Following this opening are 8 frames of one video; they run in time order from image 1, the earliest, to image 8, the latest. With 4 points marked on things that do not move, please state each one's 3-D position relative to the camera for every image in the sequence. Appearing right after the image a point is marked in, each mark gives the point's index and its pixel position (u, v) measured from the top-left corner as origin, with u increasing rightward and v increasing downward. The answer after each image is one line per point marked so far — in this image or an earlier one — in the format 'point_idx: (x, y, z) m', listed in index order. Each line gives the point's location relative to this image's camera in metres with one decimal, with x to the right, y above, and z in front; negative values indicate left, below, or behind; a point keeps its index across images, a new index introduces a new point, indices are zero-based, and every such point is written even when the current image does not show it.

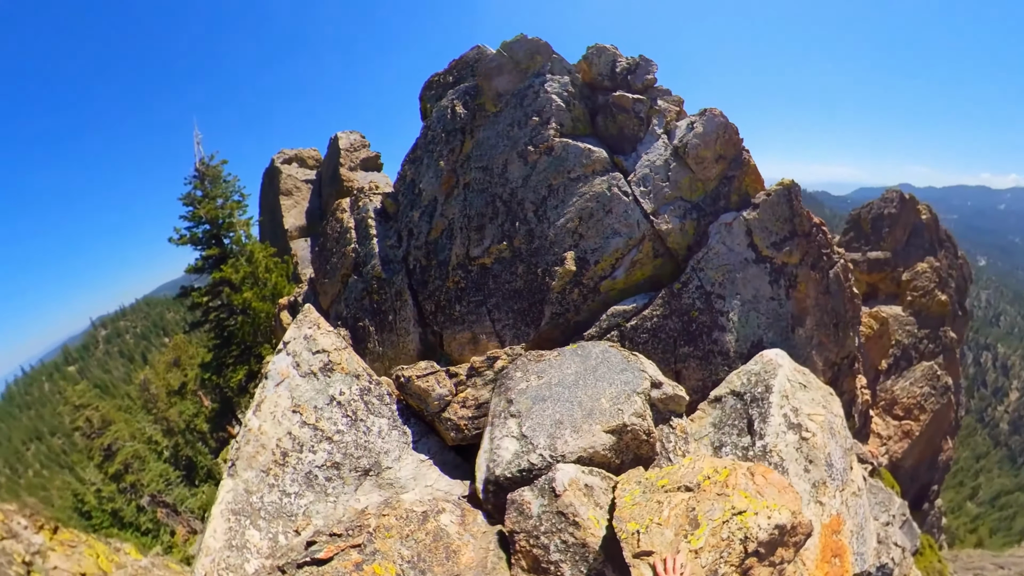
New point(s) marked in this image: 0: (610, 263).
0: (+2.0, +0.5, +10.0) m
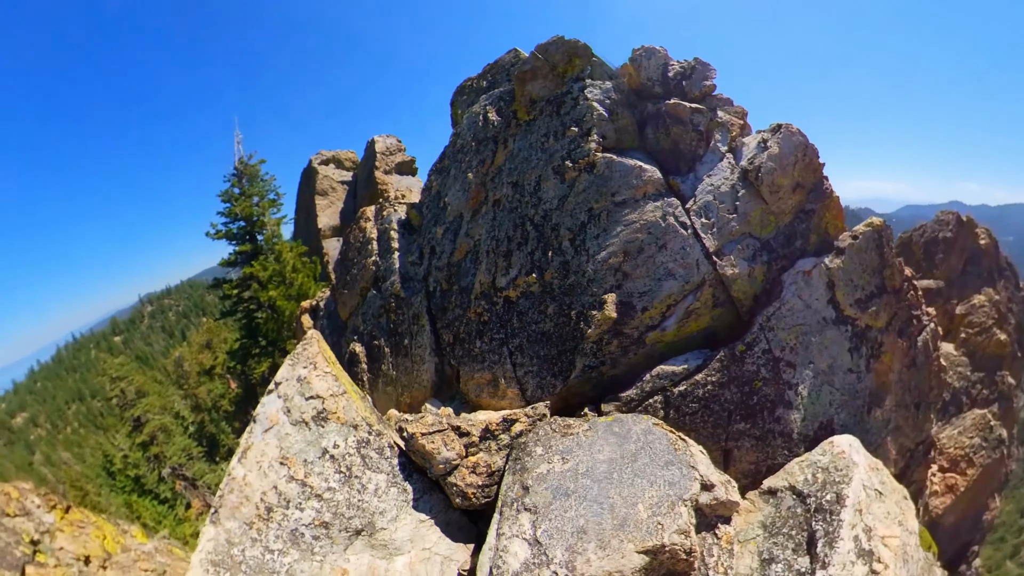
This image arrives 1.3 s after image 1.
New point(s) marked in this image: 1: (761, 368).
0: (+2.6, -0.4, +8.8) m
1: (+3.9, -1.3, +7.8) m
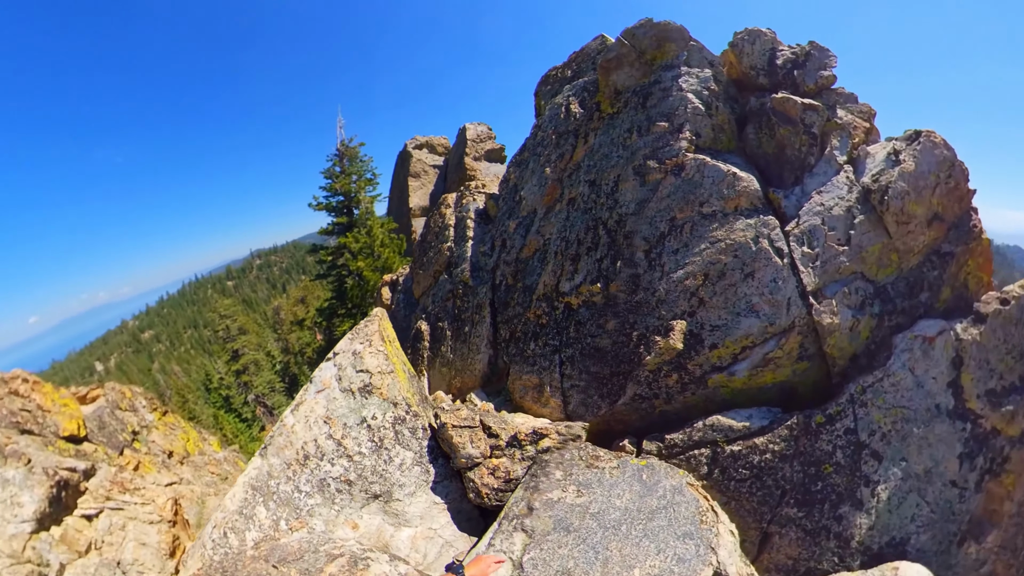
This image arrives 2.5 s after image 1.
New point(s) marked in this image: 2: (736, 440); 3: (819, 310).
0: (+3.6, -1.0, +7.9) m
1: (+4.4, -2.2, +6.7) m
2: (+3.2, -2.2, +7.1) m
3: (+4.7, -0.5, +7.5) m
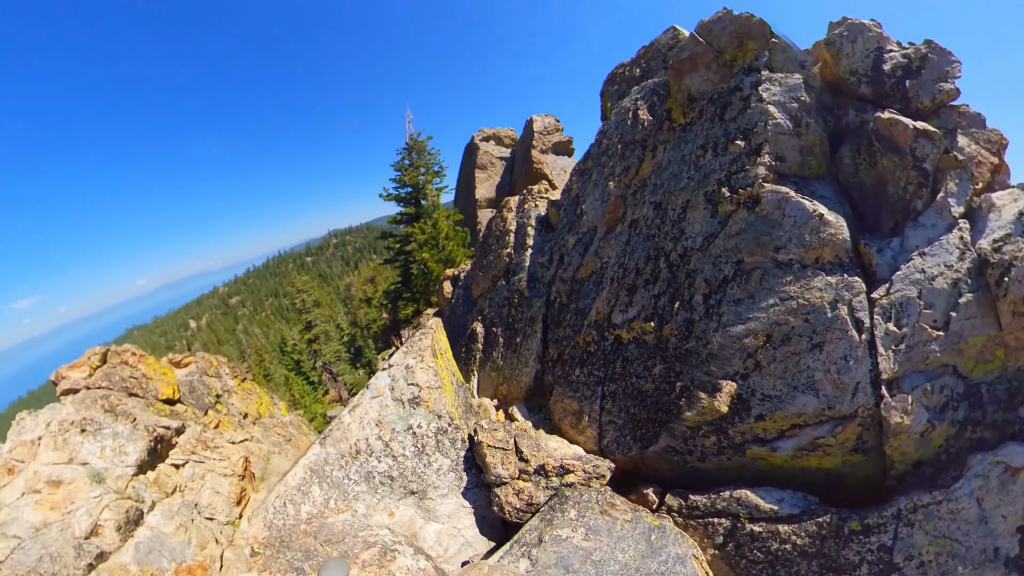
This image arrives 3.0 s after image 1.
0: (+4.1, -2.2, +7.5) m
1: (+4.6, -3.6, +6.4) m
2: (+3.5, -3.3, +6.9) m
3: (+5.2, -1.8, +6.9) m
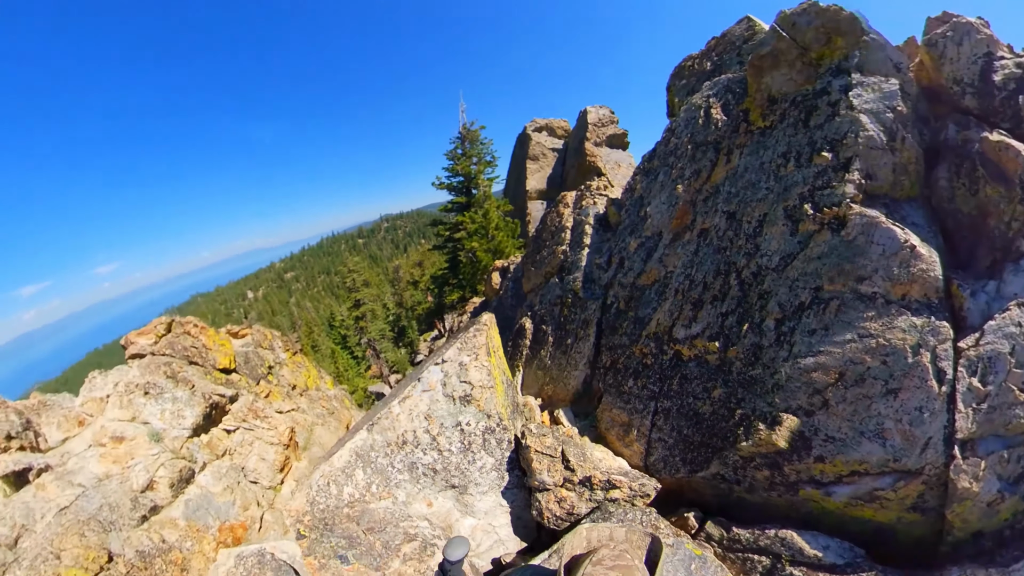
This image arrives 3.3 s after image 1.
0: (+4.8, -2.8, +7.3) m
1: (+5.1, -4.3, +6.2) m
2: (+4.0, -3.9, +6.8) m
3: (+5.9, -2.6, +6.6) m
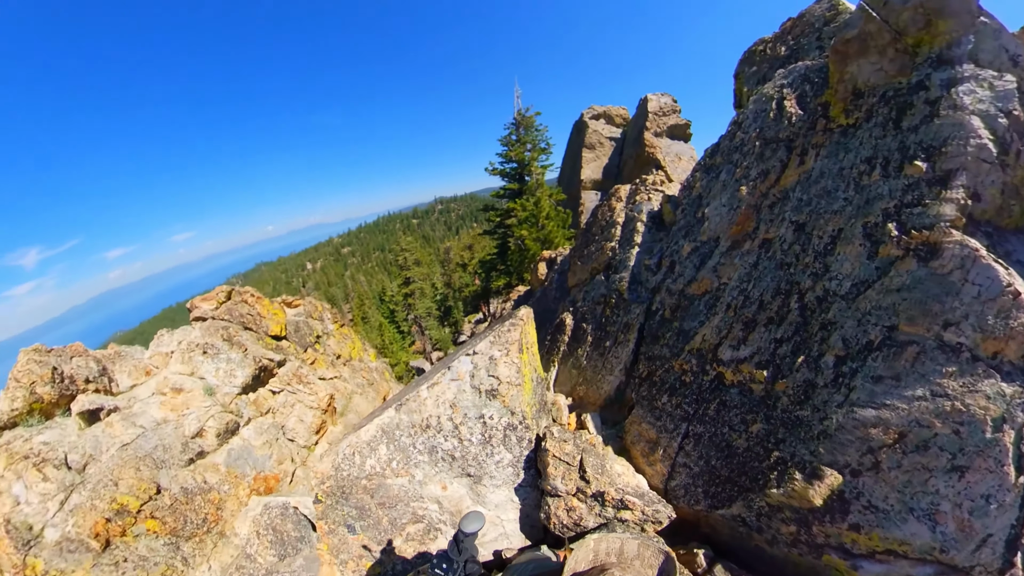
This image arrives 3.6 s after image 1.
0: (+4.7, -3.6, +6.6) m
1: (+4.7, -5.2, +5.6) m
2: (+3.8, -4.6, +6.3) m
3: (+5.8, -3.5, +5.7) m
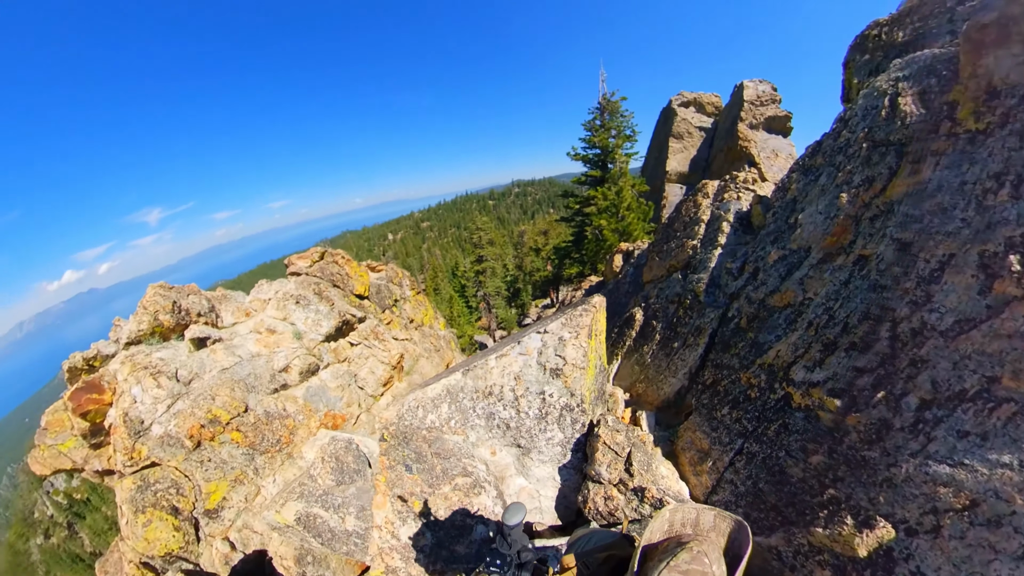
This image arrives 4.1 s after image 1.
0: (+5.1, -4.4, +6.5) m
1: (+4.7, -6.0, +5.6) m
2: (+4.0, -5.3, +6.4) m
3: (+6.0, -4.6, +5.5) m
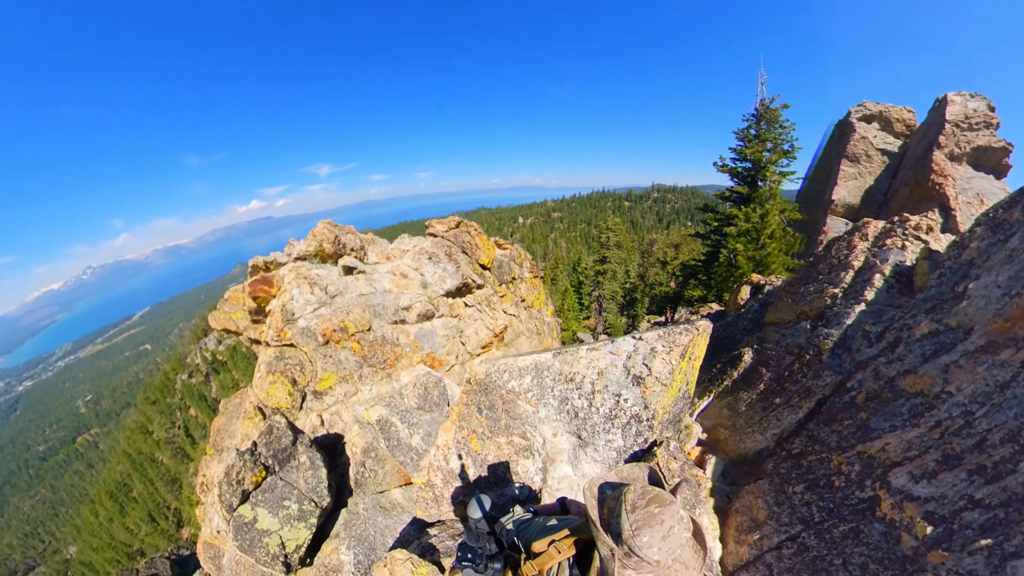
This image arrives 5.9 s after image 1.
0: (+4.6, -6.5, +6.1) m
1: (+3.6, -7.9, +5.6) m
2: (+3.3, -7.0, +6.4) m
3: (+5.2, -7.0, +5.0) m
